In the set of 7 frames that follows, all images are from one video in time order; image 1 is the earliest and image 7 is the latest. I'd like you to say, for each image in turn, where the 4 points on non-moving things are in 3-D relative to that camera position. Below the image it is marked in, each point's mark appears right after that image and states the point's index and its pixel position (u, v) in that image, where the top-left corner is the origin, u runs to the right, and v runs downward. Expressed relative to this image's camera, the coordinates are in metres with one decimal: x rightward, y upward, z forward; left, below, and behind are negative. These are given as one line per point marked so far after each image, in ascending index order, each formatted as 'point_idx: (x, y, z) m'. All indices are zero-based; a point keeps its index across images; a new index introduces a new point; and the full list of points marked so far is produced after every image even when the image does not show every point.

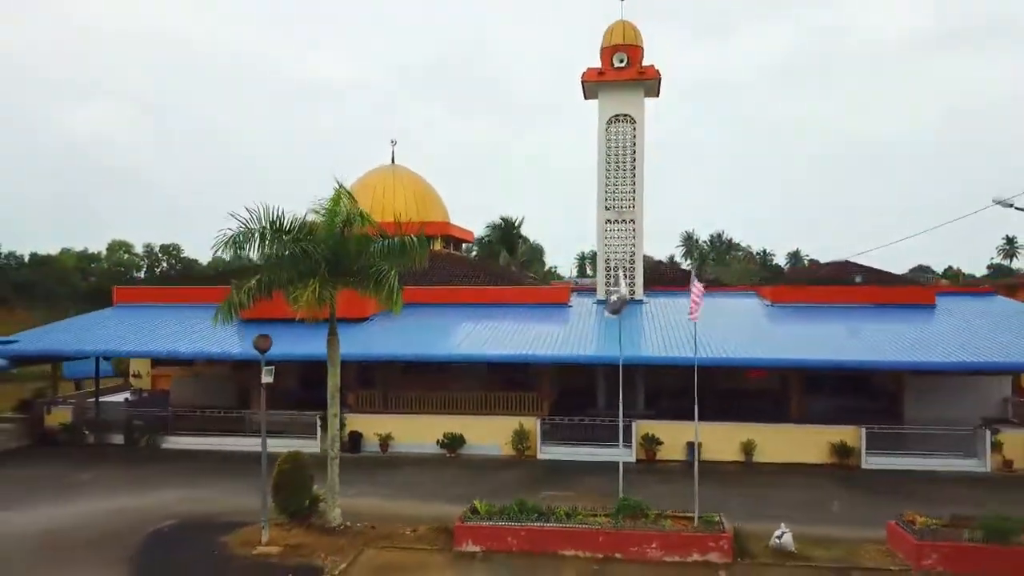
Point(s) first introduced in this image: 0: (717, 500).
0: (+3.0, -3.1, +10.3) m
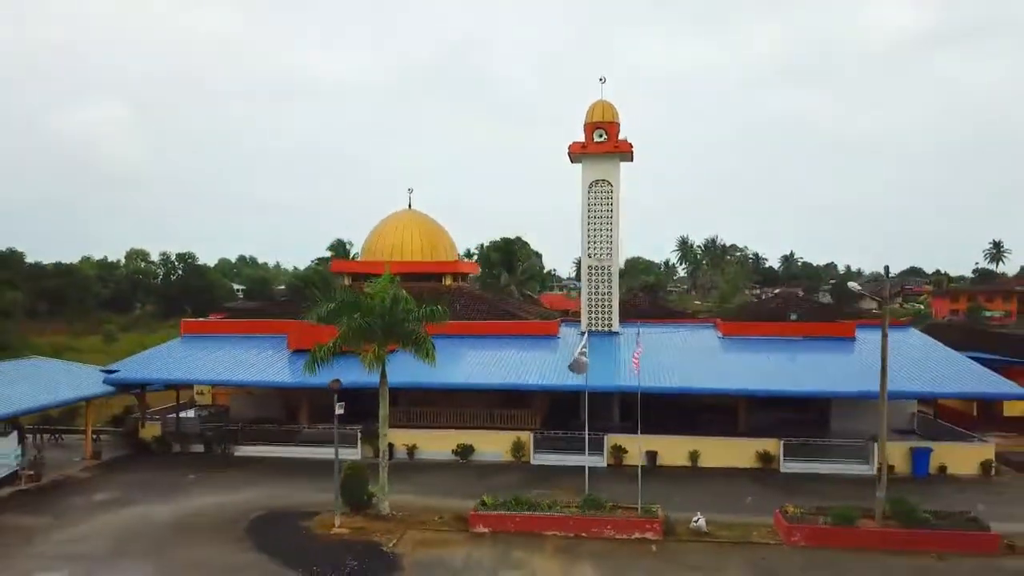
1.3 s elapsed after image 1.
0: (+3.0, -4.2, +14.1) m
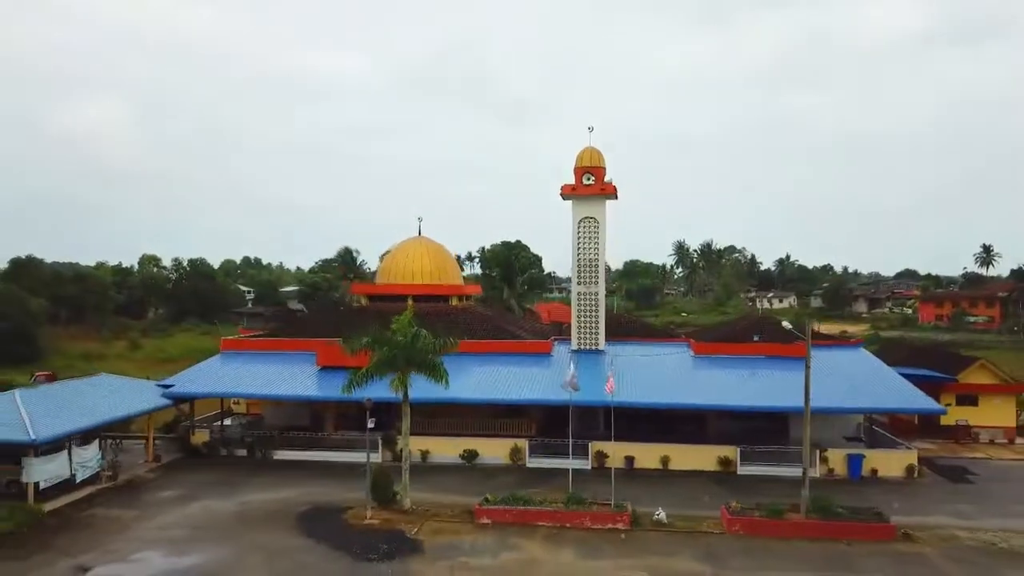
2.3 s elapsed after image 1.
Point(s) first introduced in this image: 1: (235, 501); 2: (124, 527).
0: (+2.9, -5.0, +17.2) m
1: (-6.9, -5.3, +17.6) m
2: (-8.6, -5.3, +15.6) m
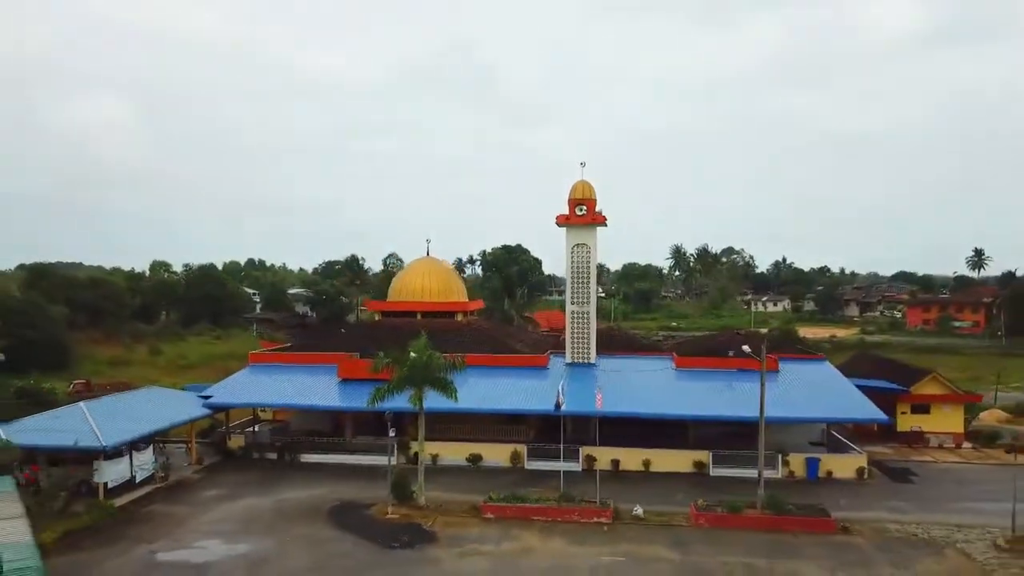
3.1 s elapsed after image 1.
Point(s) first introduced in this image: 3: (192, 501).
0: (+2.9, -5.8, +19.9) m
1: (-6.9, -6.1, +20.3) m
2: (-8.6, -6.1, +18.4) m
3: (-9.0, -6.0, +19.9) m
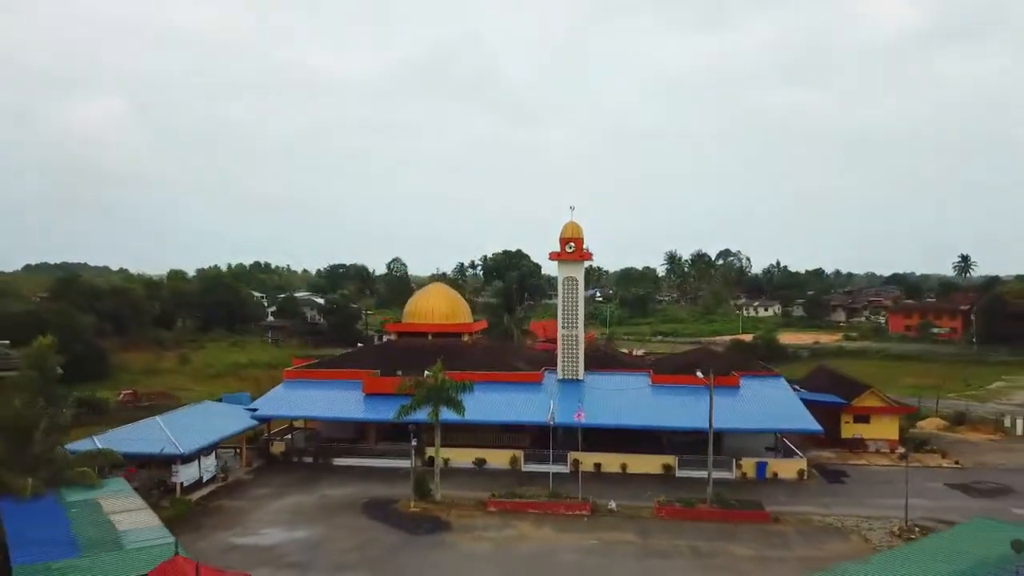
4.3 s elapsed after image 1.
0: (+2.9, -7.0, +24.4) m
1: (-6.9, -7.3, +24.8) m
2: (-8.6, -7.3, +22.9) m
3: (-9.1, -7.3, +24.4) m
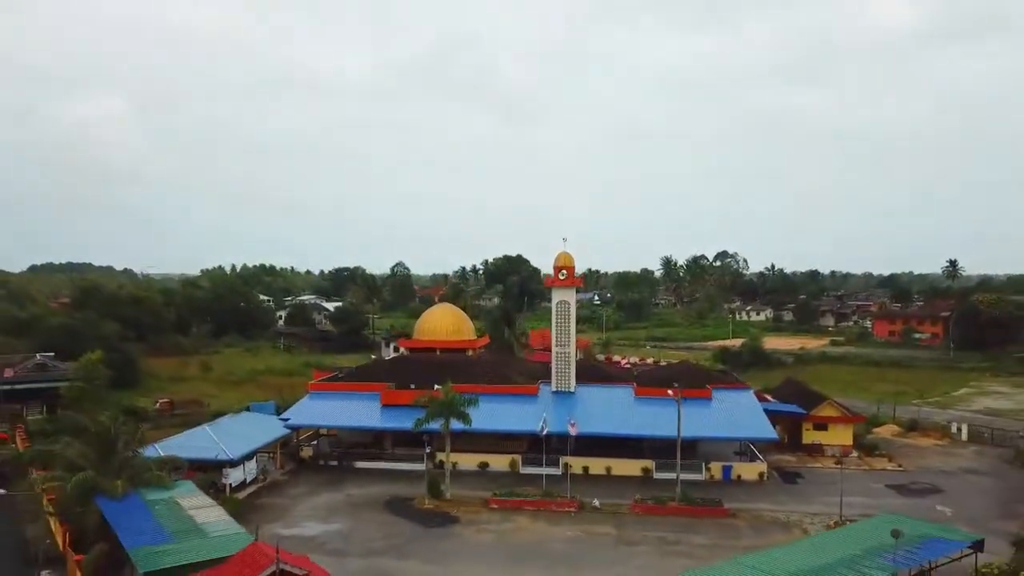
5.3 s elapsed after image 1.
0: (+2.8, -8.2, +28.6) m
1: (-7.0, -8.5, +29.0) m
2: (-8.6, -8.5, +27.0) m
3: (-9.1, -8.4, +28.5) m
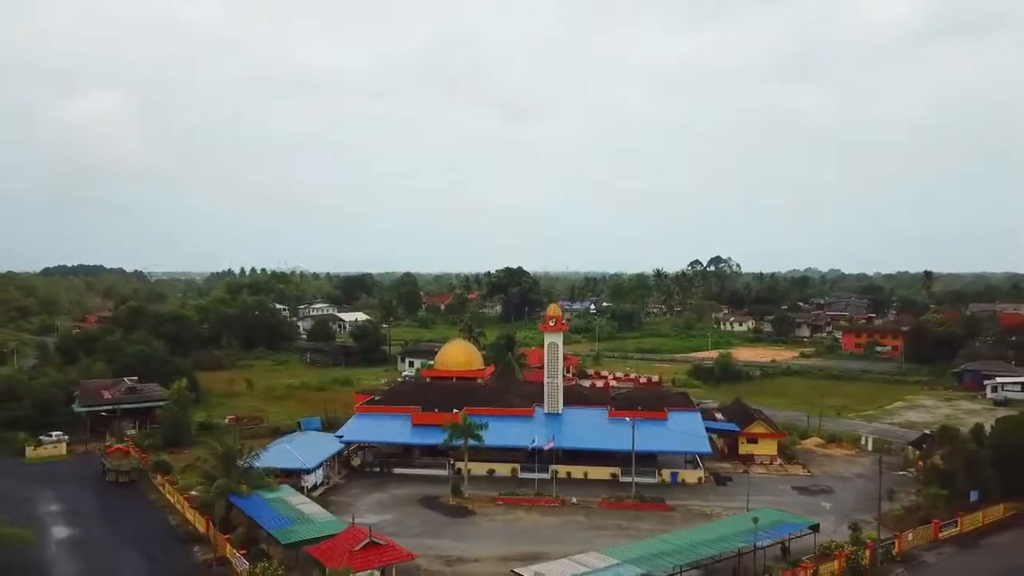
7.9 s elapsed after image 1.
0: (+2.9, -11.2, +38.8) m
1: (-6.9, -11.4, +39.2) m
2: (-8.6, -11.5, +37.3) m
3: (-9.0, -11.4, +38.8) m
